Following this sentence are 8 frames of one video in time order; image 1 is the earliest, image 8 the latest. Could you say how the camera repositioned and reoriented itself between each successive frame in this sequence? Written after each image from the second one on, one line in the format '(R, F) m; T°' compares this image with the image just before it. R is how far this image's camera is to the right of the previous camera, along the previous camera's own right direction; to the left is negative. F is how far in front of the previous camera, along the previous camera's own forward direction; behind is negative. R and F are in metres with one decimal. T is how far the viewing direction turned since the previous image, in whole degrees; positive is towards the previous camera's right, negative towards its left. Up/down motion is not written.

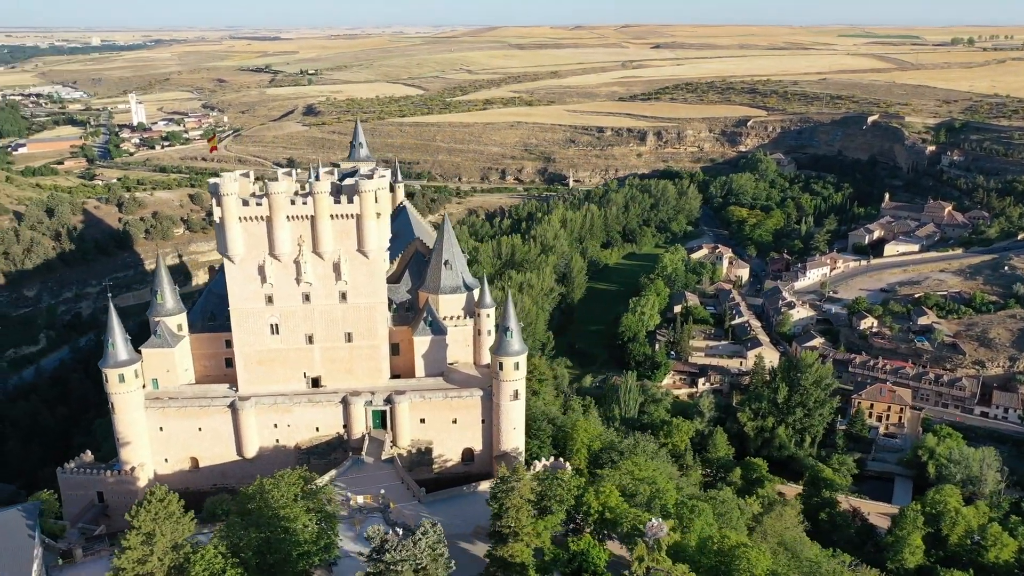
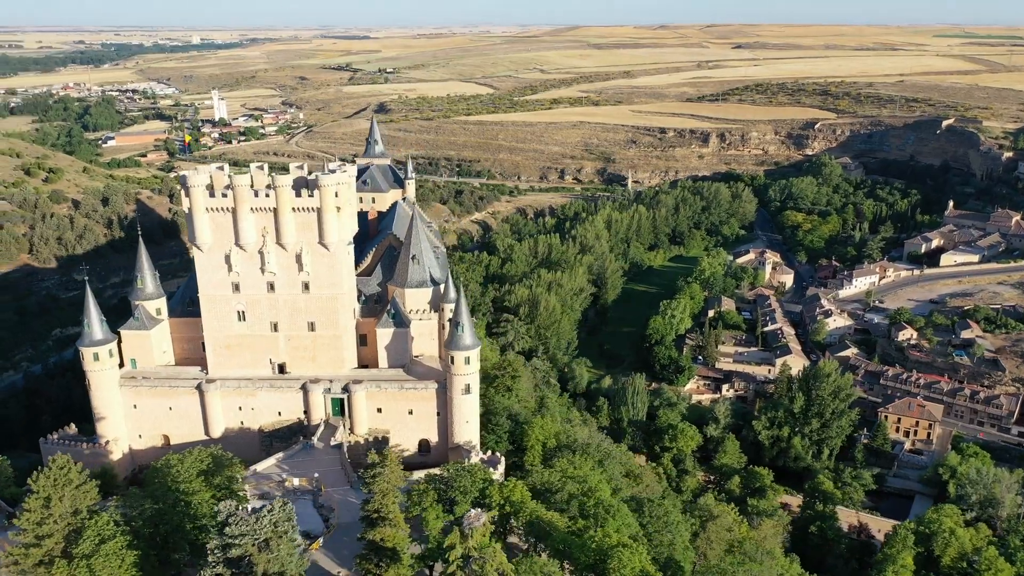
(+4.3, -0.2) m; -6°
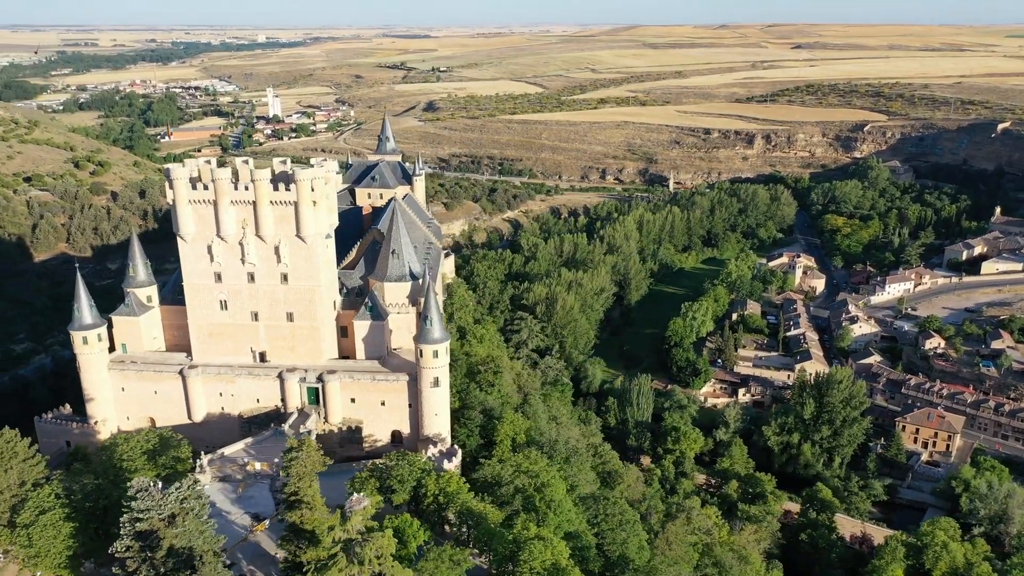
(+3.0, -0.2) m; -4°
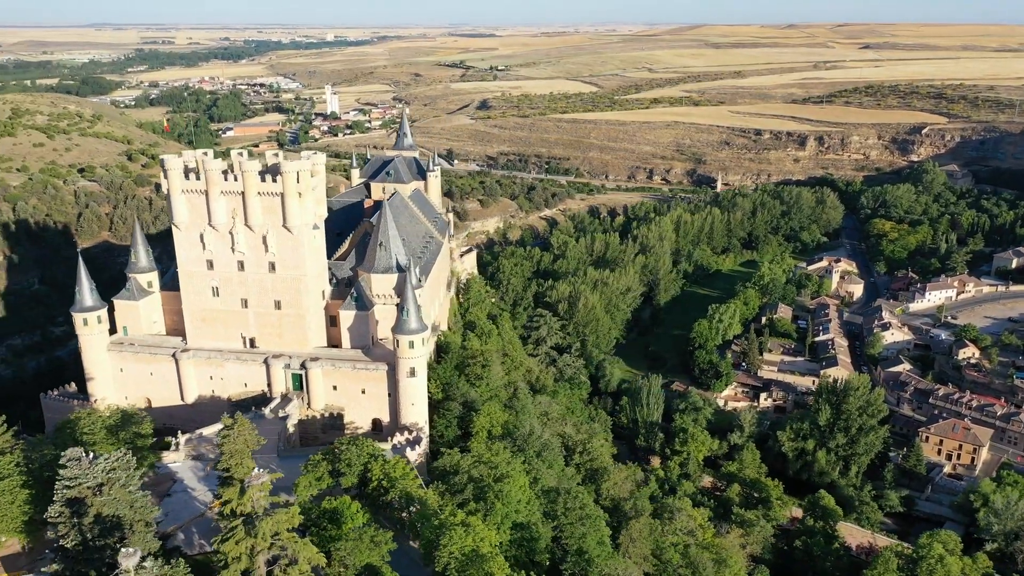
(+2.9, -0.2) m; -4°
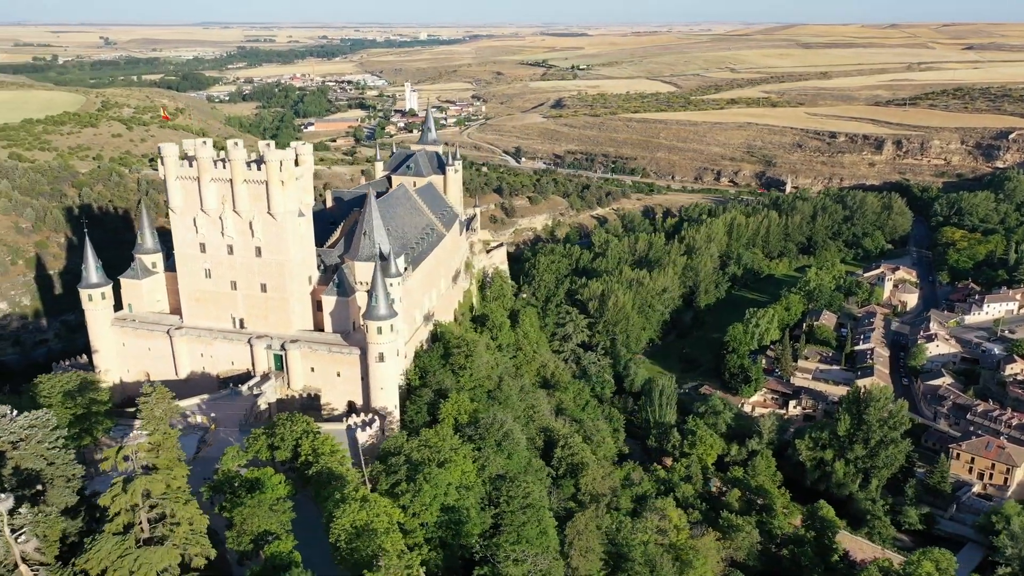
(+4.2, -0.3) m; -6°
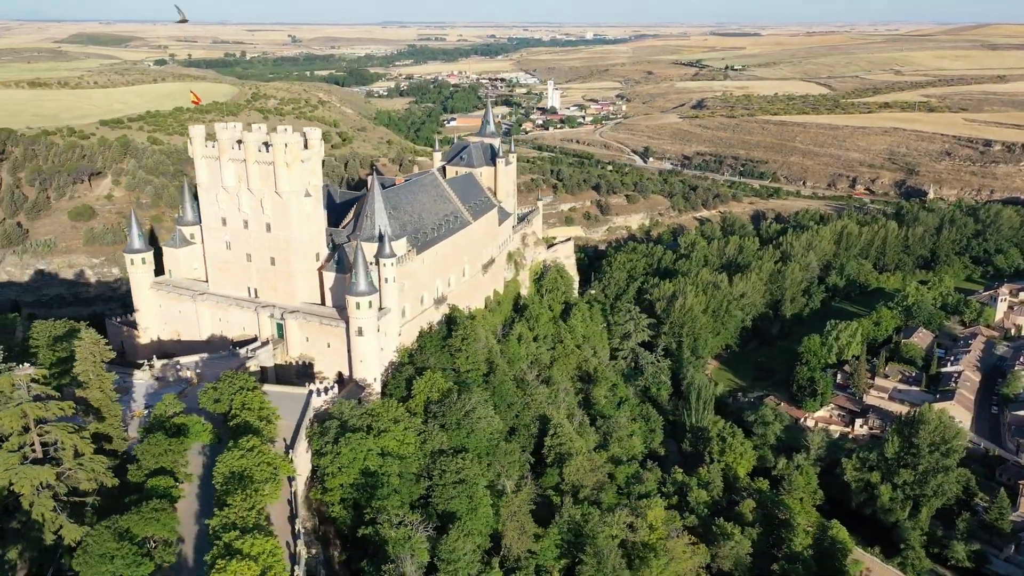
(+6.8, -0.2) m; -11°
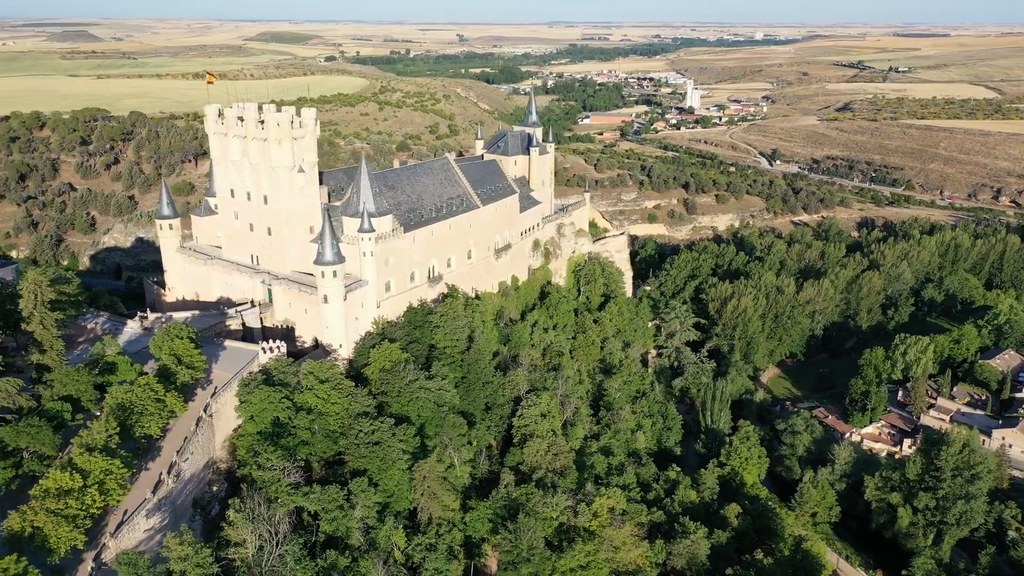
(+7.9, 0.0) m; -11°
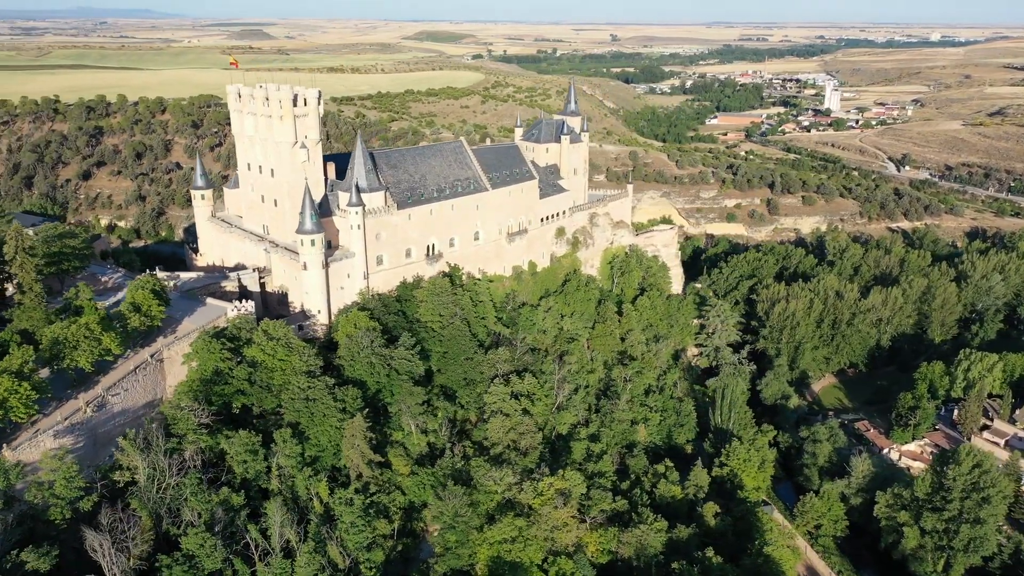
(+7.5, 0.0) m; -10°
